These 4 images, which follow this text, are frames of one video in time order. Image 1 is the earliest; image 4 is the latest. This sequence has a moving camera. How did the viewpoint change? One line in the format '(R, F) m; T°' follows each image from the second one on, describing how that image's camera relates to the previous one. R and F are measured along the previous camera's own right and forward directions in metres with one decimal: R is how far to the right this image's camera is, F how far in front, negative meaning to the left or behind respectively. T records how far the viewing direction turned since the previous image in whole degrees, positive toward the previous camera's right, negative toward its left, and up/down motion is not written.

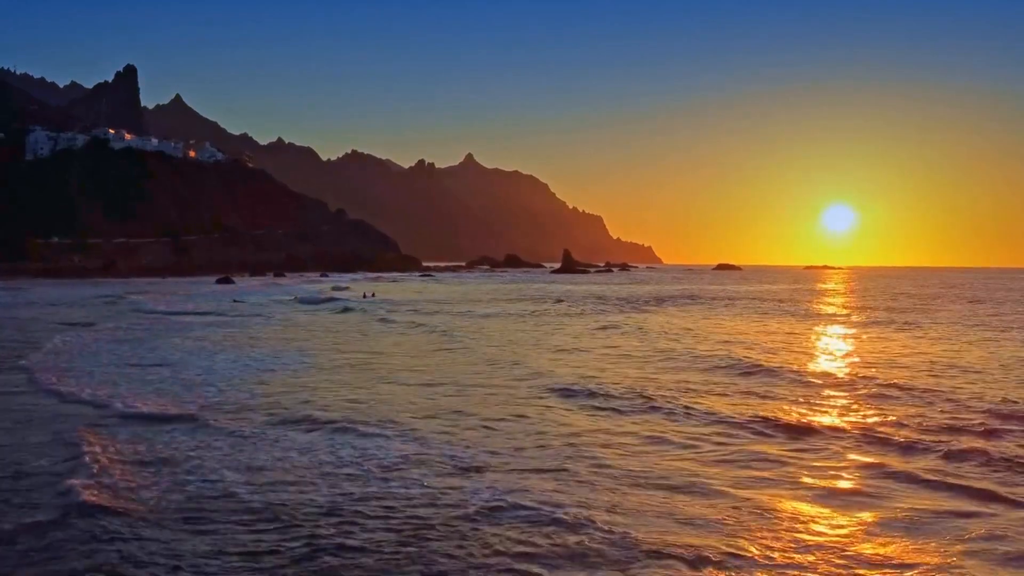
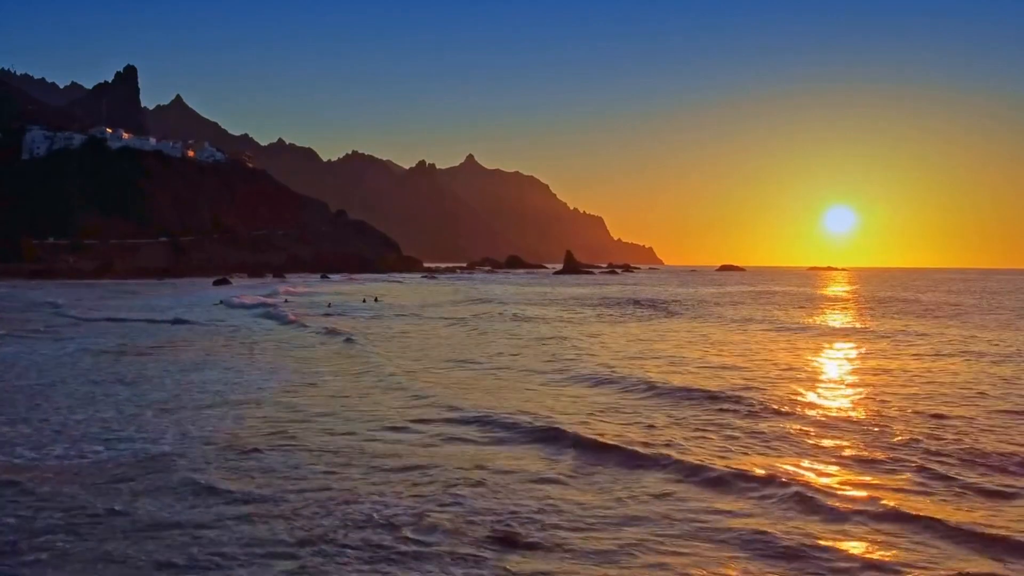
(-0.2, +0.9) m; 0°
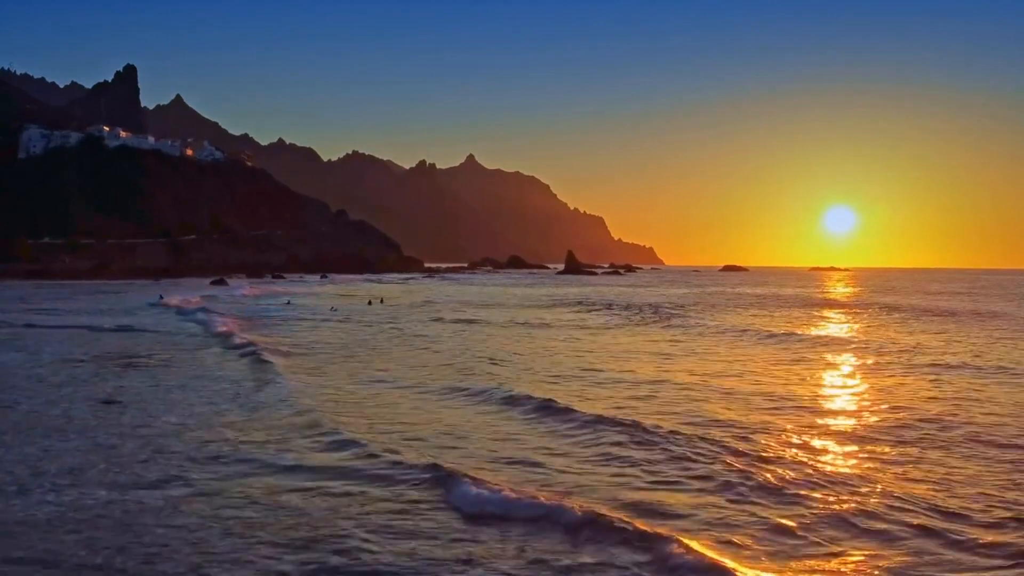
(-0.2, +0.9) m; 0°
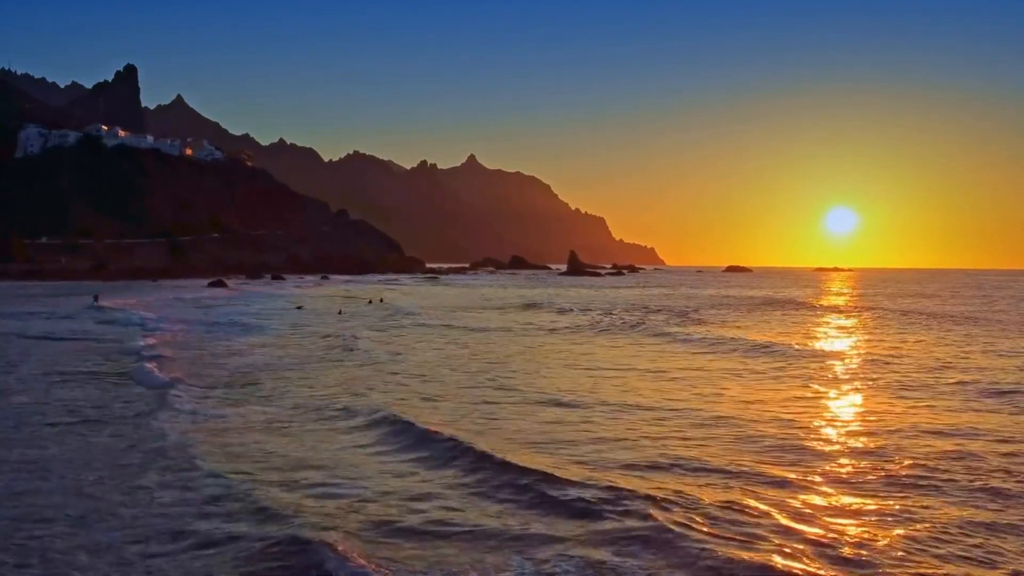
(-0.2, +0.8) m; 0°
